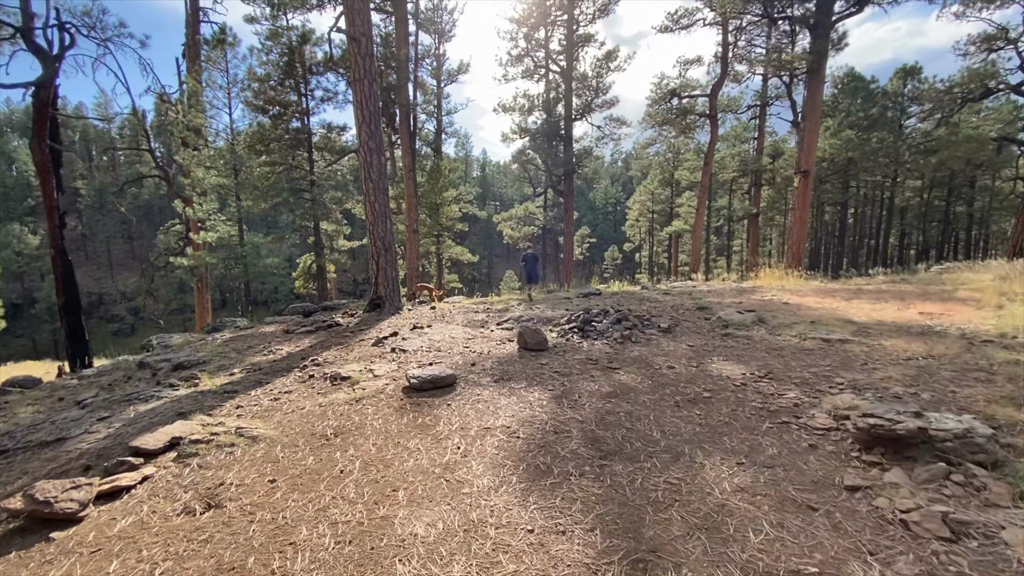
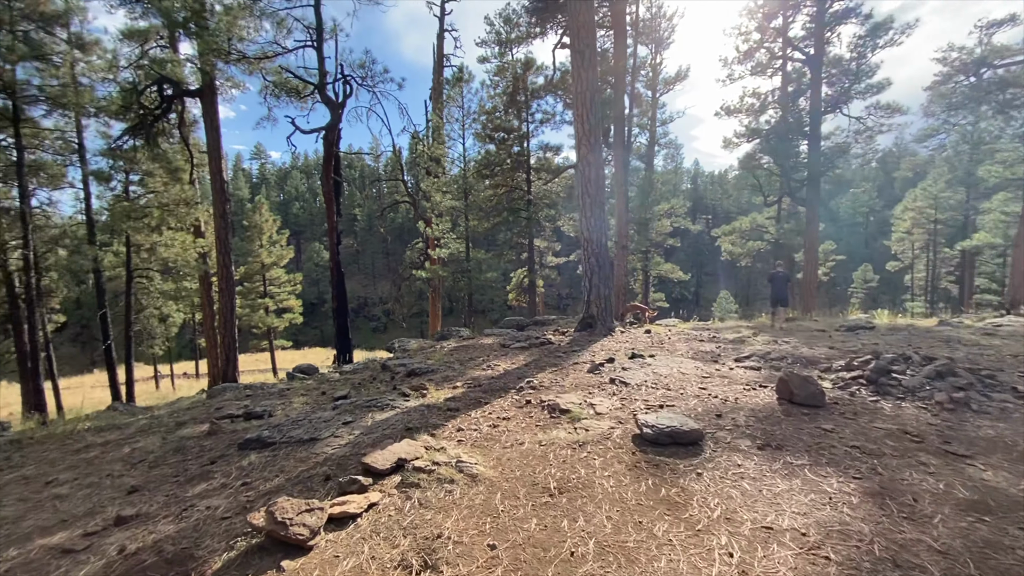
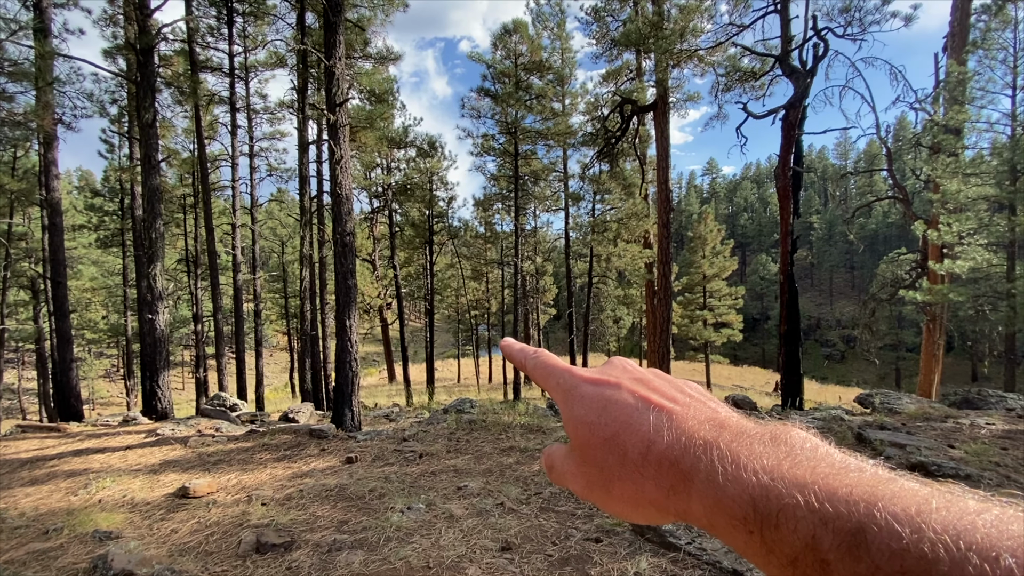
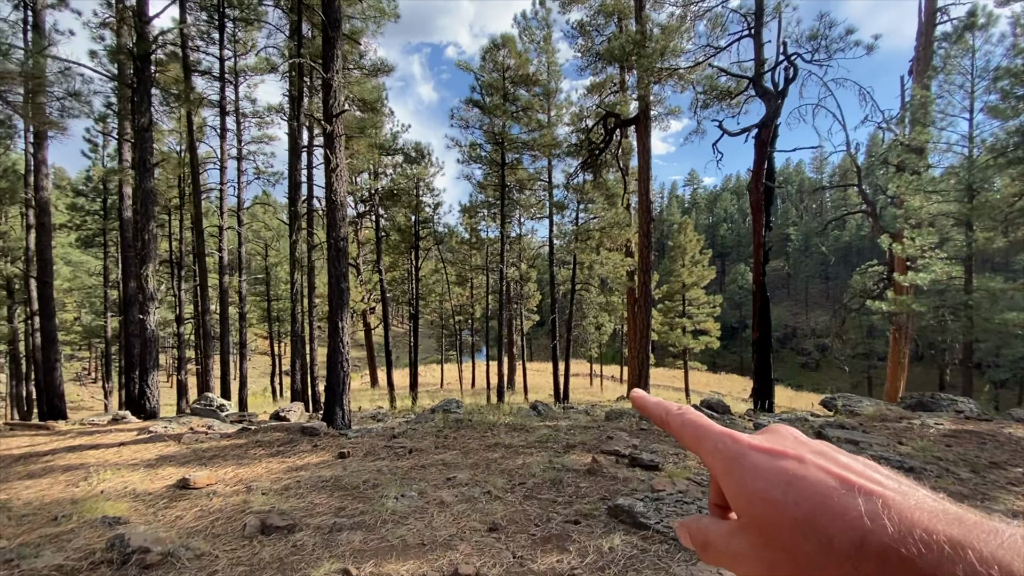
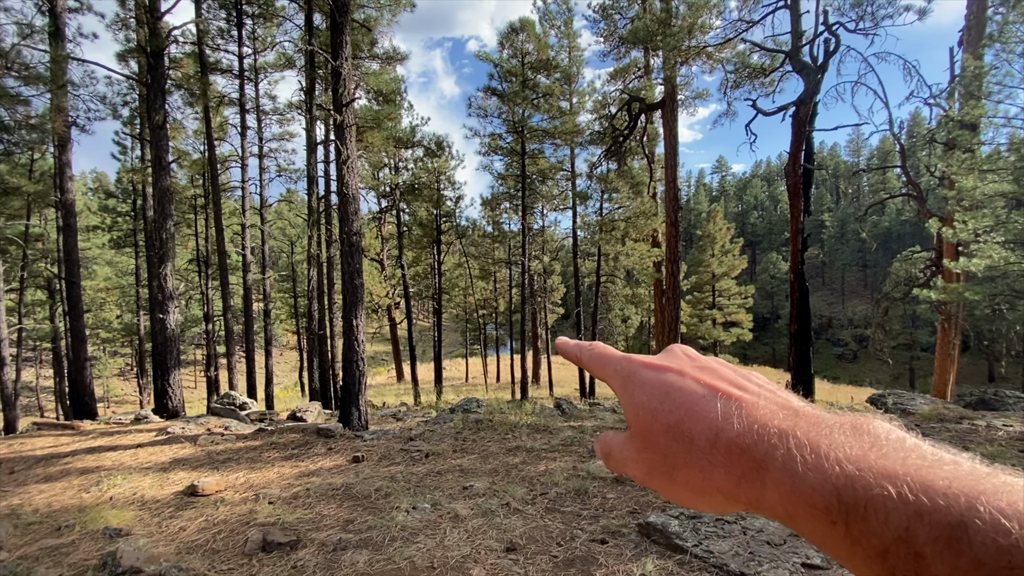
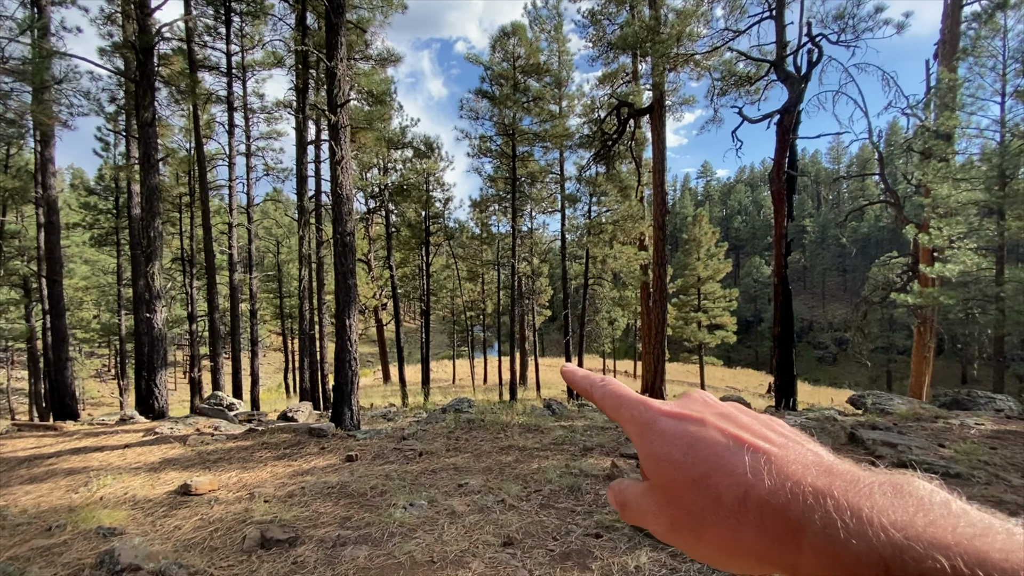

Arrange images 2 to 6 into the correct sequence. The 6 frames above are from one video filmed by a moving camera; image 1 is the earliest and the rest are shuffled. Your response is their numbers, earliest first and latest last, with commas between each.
2, 4, 6, 3, 5
